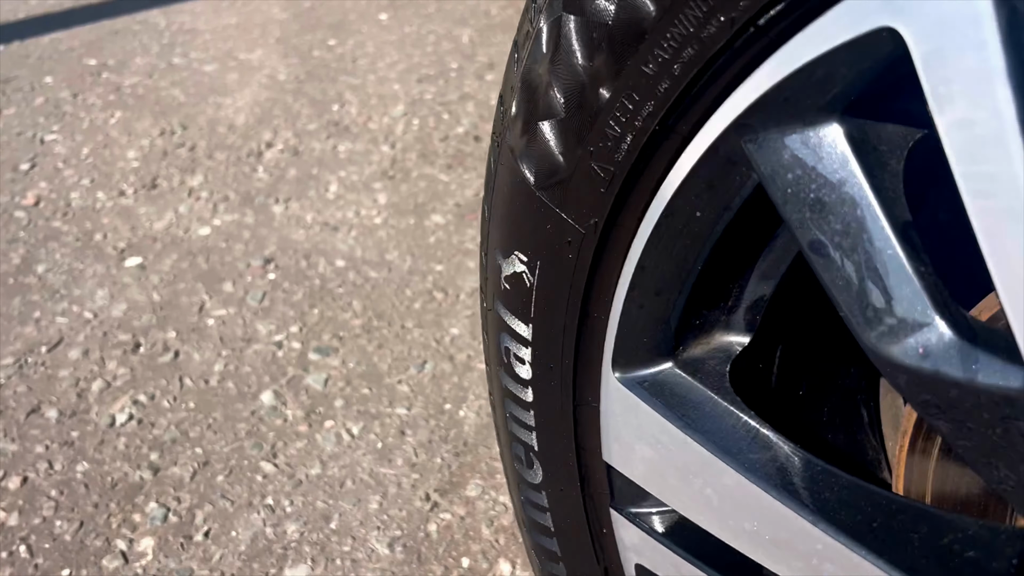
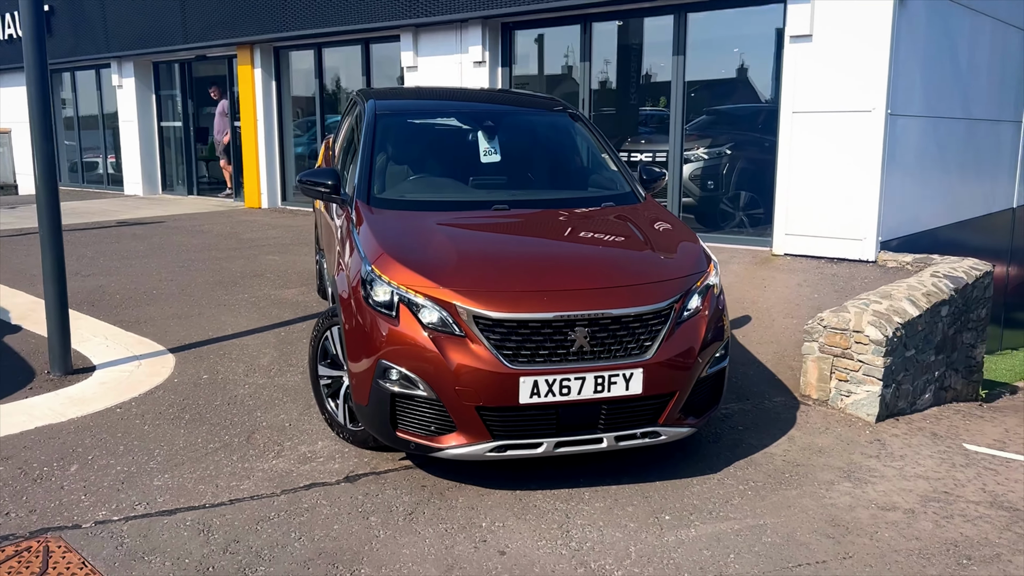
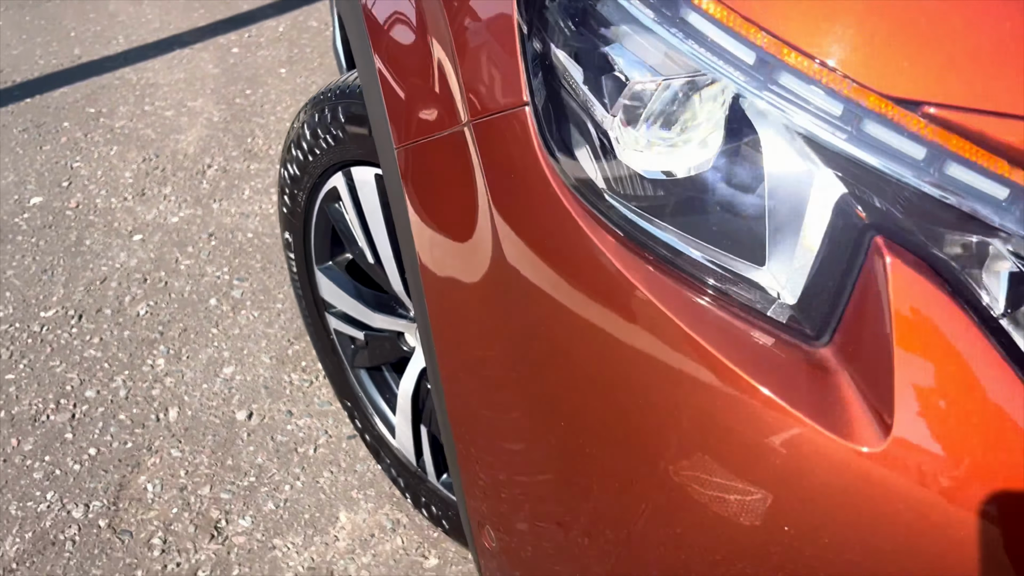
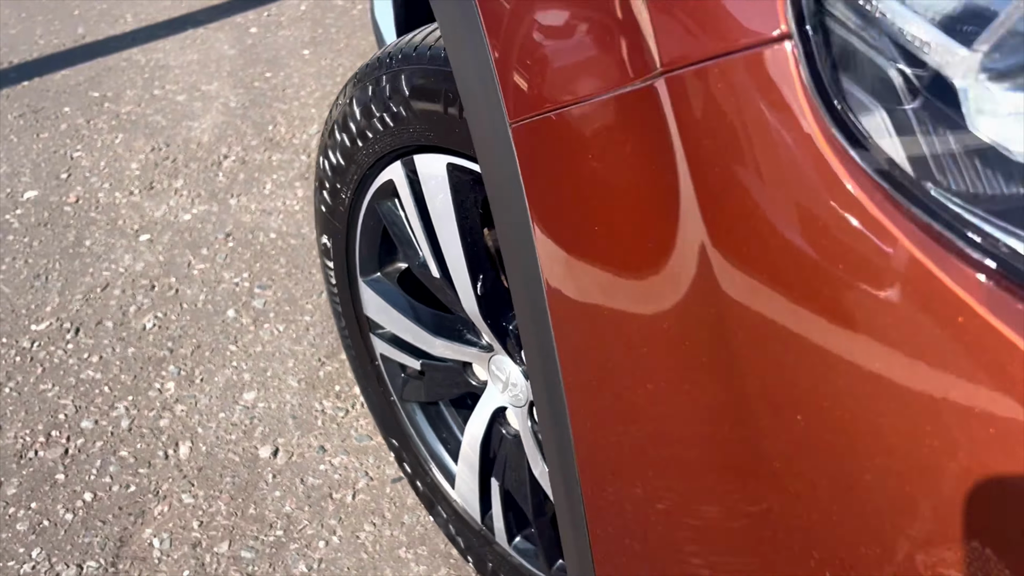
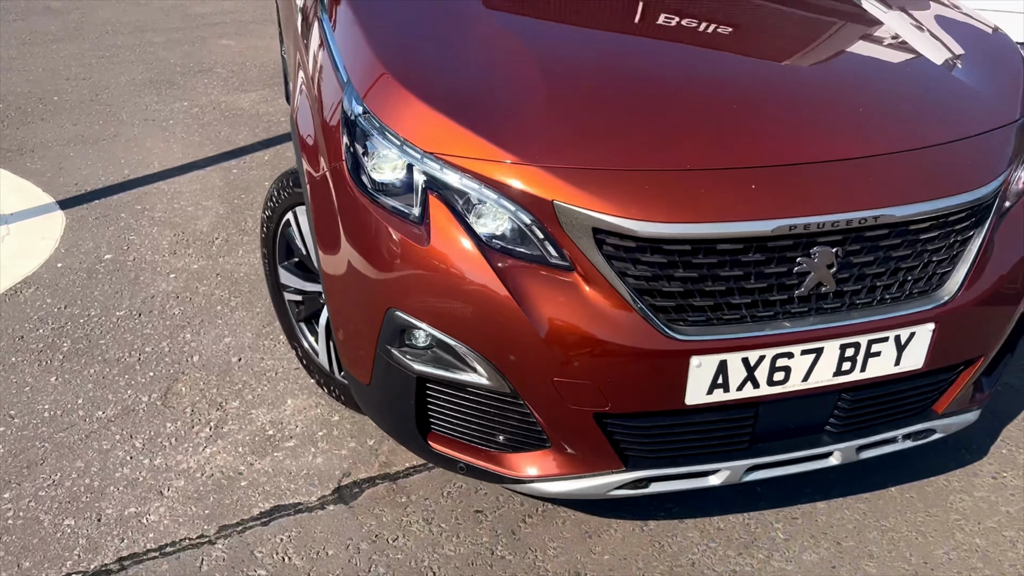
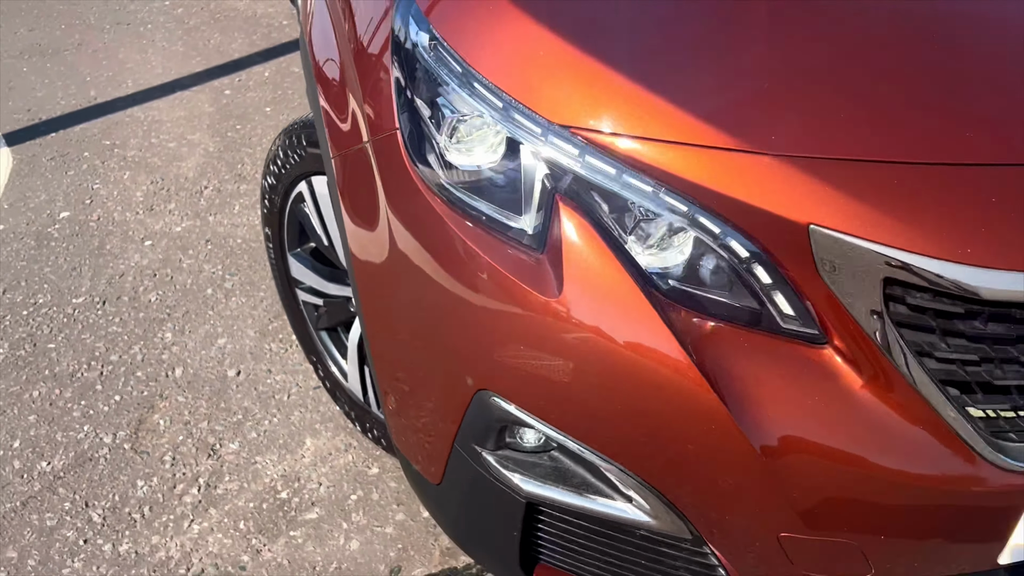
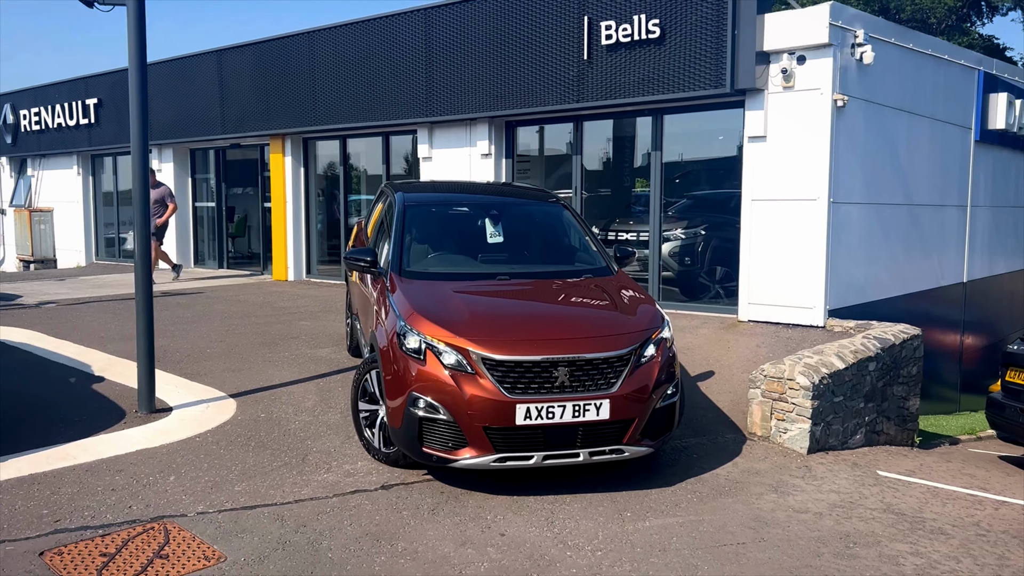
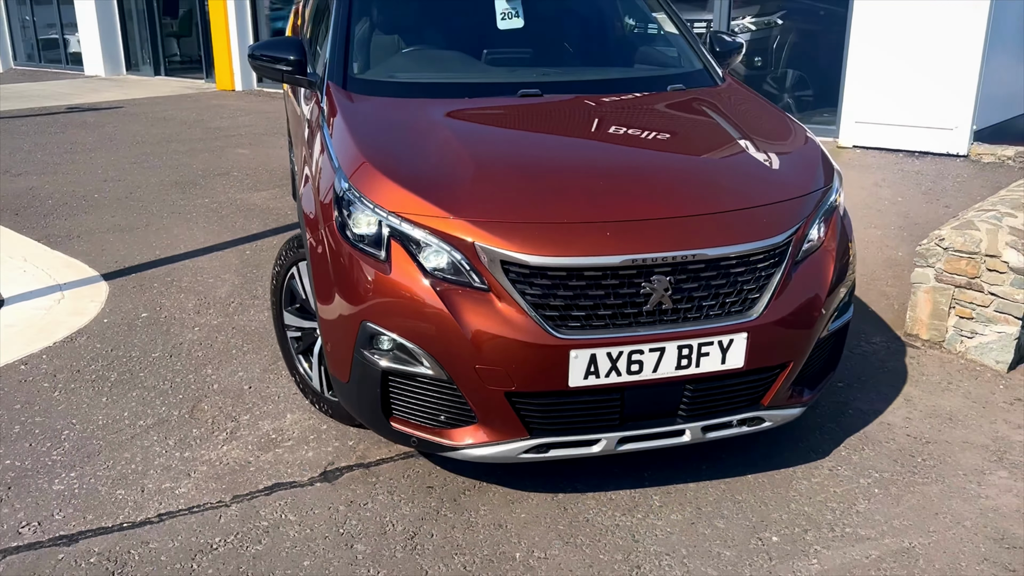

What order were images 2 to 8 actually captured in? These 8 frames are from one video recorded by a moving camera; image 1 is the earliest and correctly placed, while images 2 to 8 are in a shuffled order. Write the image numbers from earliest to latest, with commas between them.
4, 3, 6, 5, 8, 2, 7
